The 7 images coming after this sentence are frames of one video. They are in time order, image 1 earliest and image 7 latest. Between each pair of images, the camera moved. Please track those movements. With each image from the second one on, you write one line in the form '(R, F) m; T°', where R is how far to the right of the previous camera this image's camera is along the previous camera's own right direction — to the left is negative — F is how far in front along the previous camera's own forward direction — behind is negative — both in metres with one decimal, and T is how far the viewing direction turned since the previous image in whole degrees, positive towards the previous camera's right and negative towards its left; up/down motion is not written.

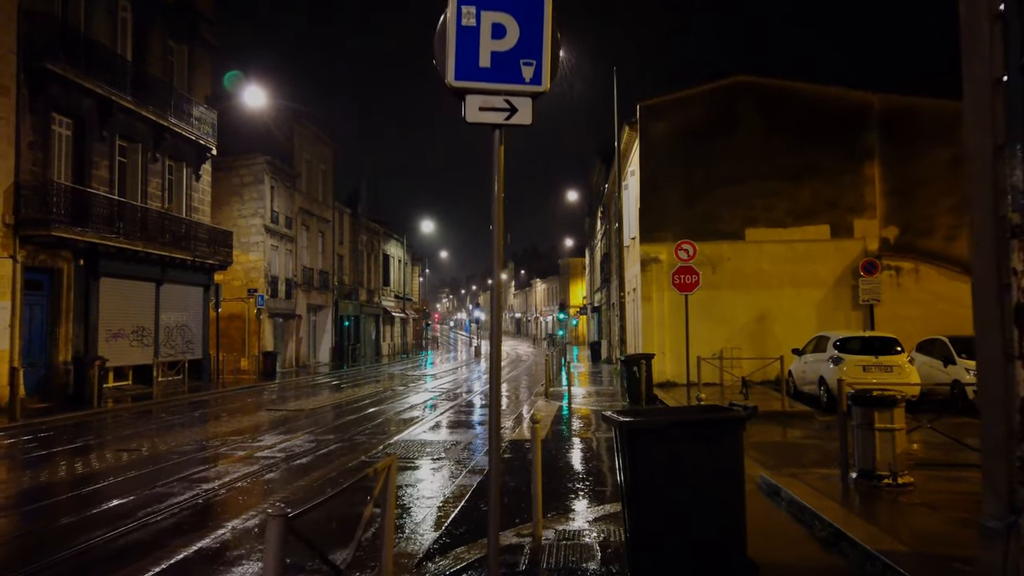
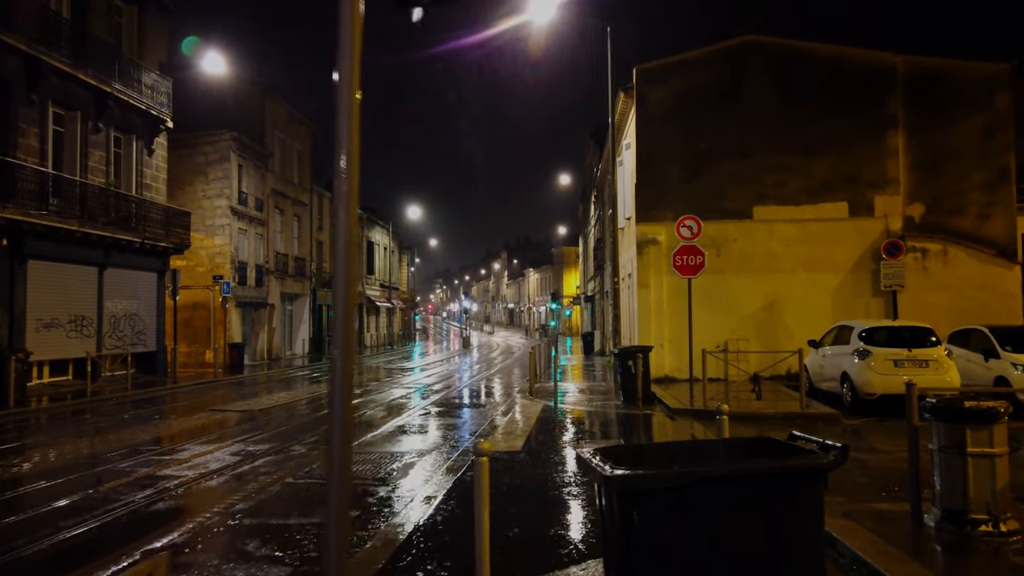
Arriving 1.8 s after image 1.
(+0.3, +2.0) m; 0°
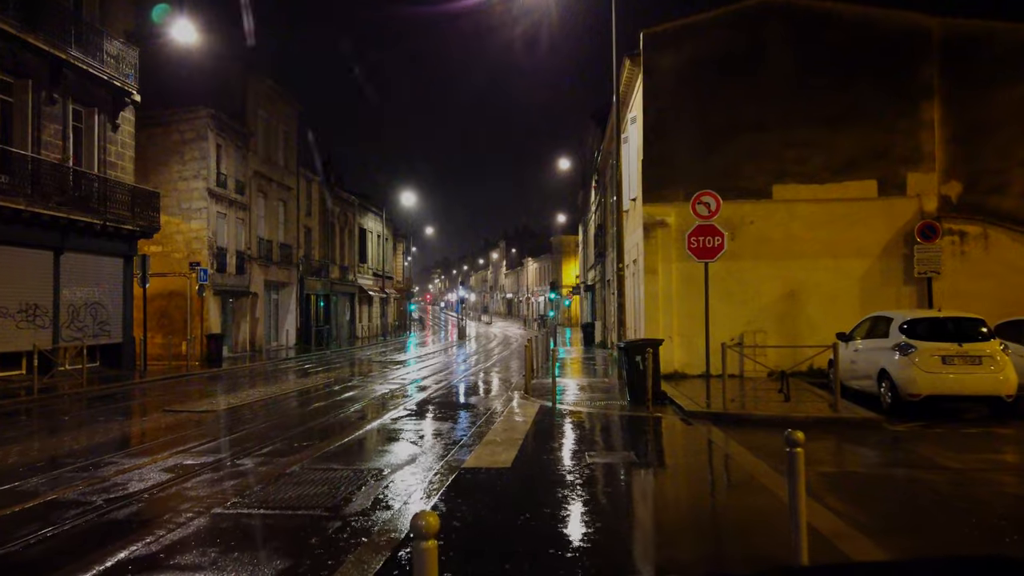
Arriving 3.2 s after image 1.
(+0.1, +1.6) m; 0°
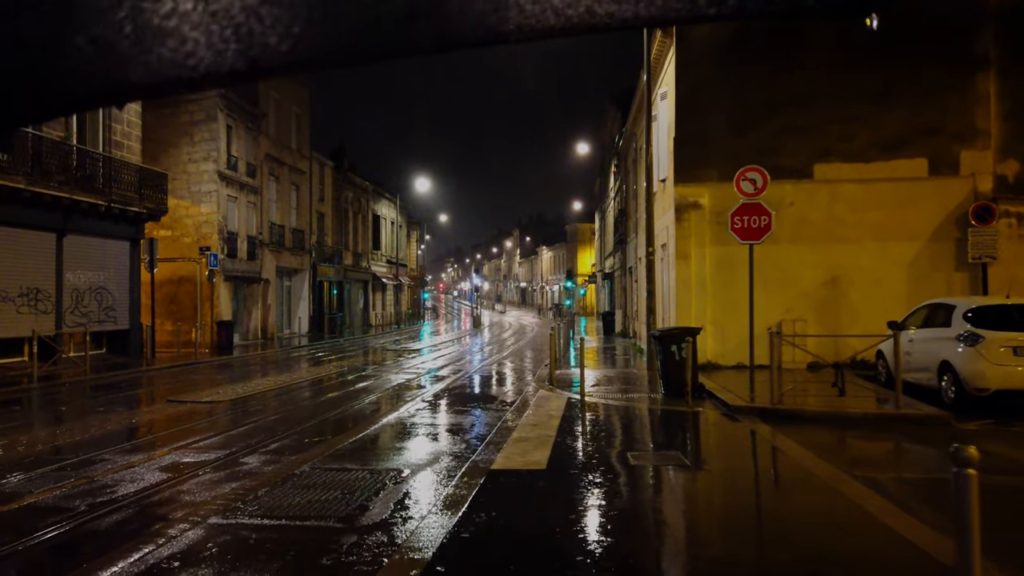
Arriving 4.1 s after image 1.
(-0.2, +0.9) m; -1°
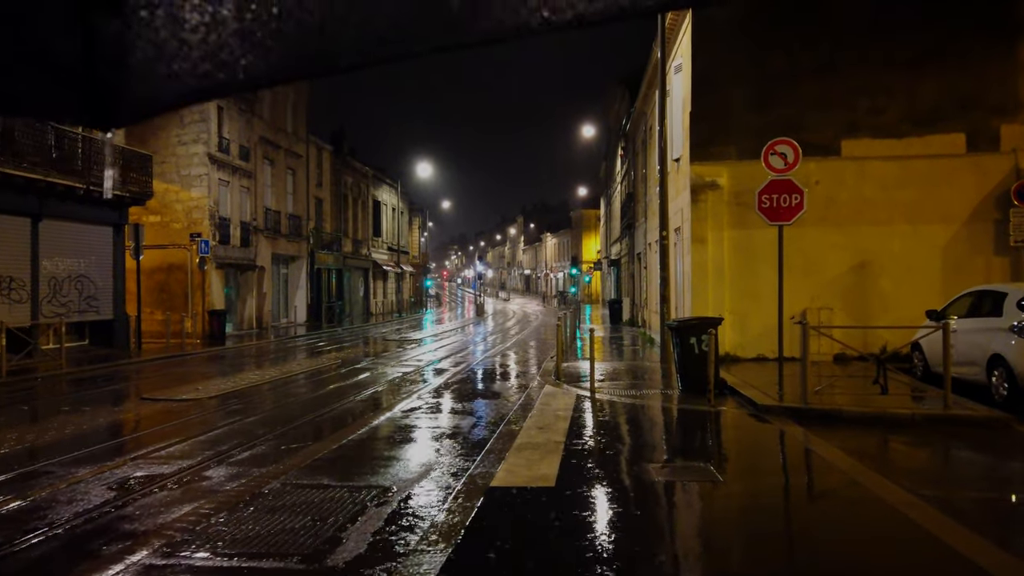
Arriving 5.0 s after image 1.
(0.0, +1.0) m; 0°
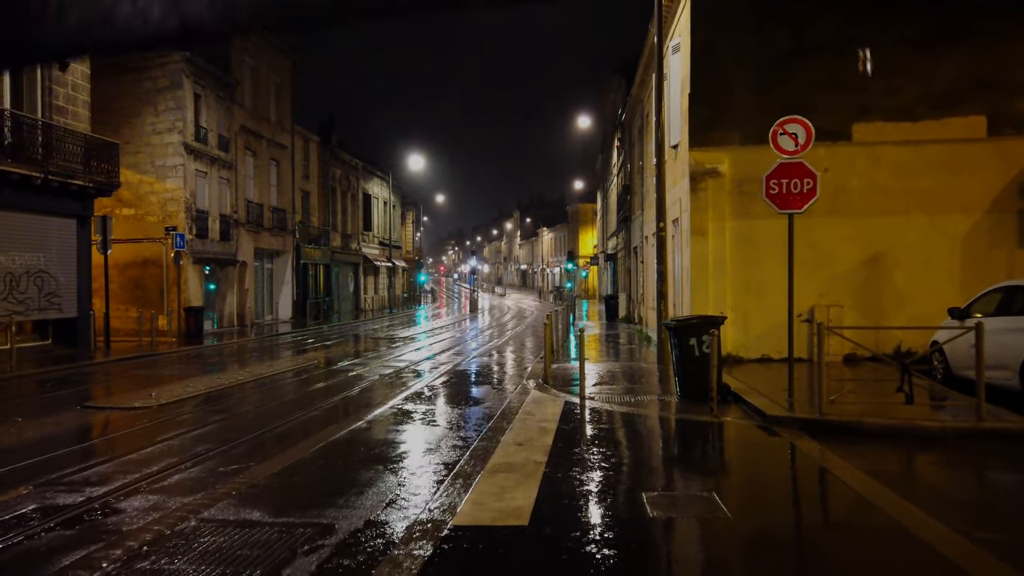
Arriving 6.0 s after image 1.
(+0.2, +1.0) m; 0°
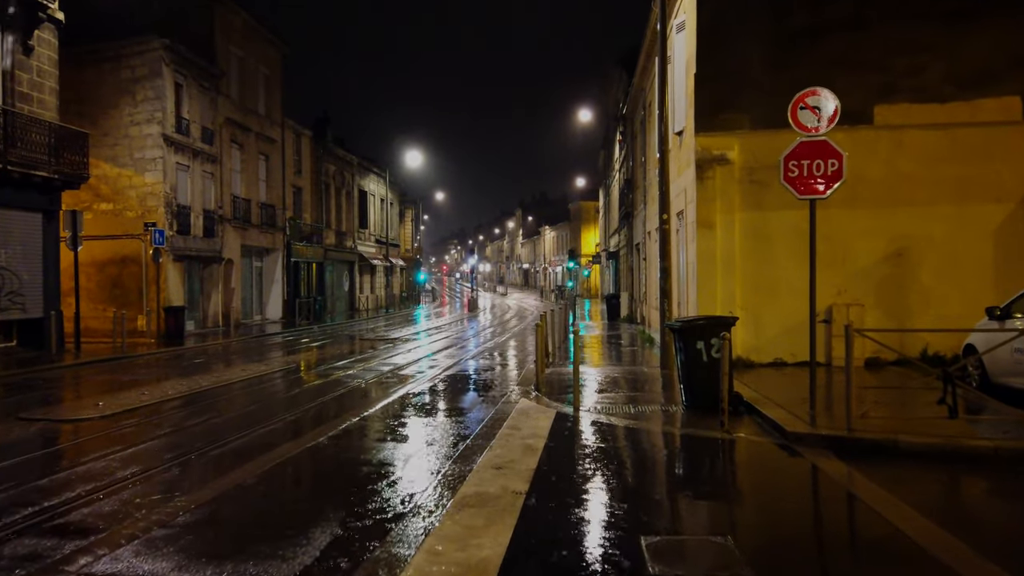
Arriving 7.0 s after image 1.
(+0.2, +1.1) m; 0°
